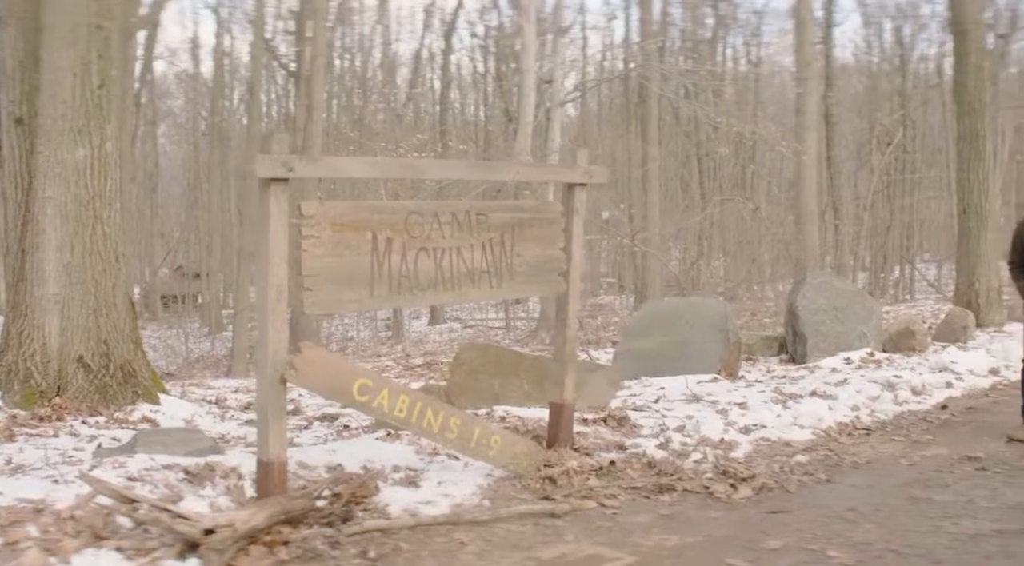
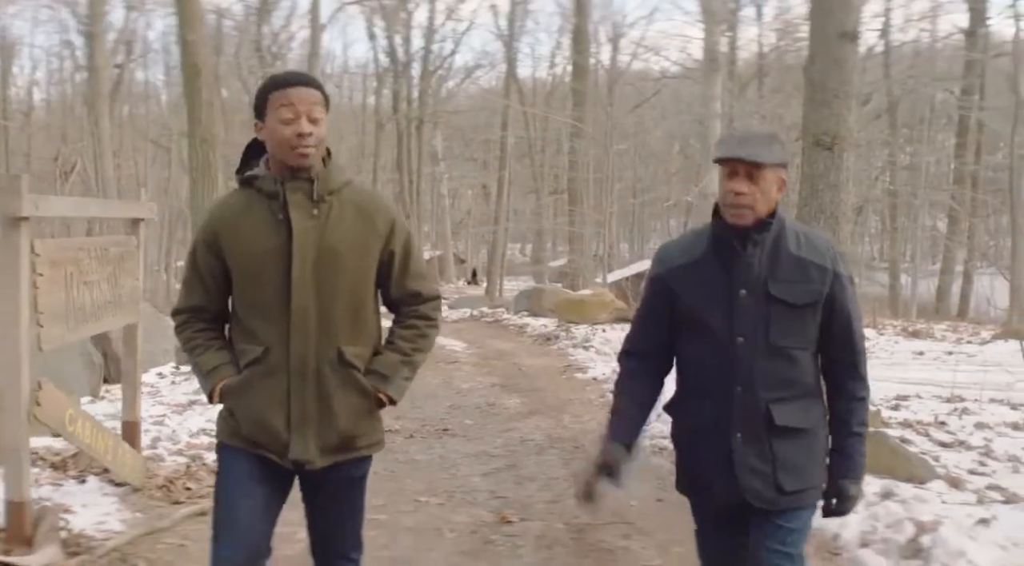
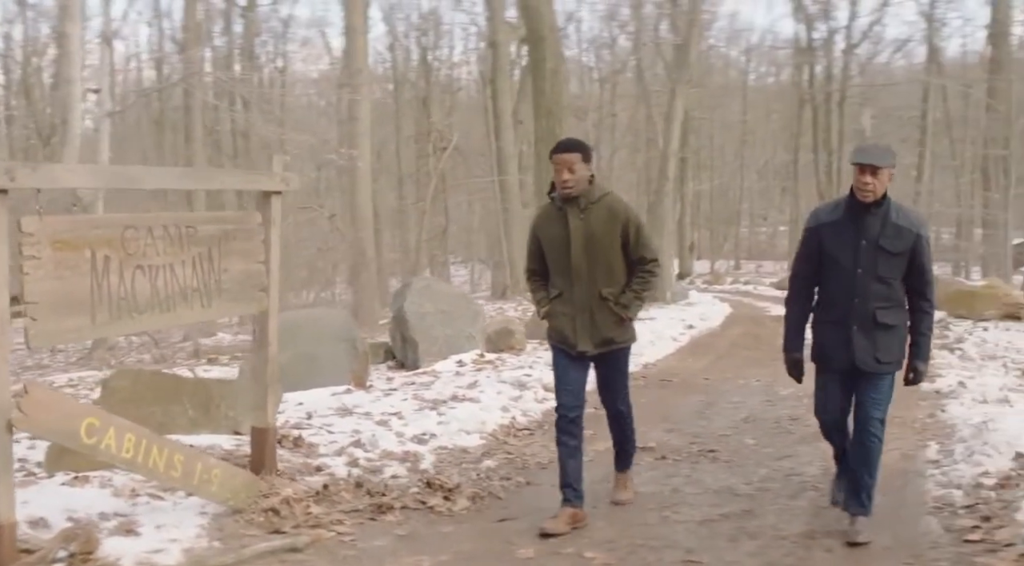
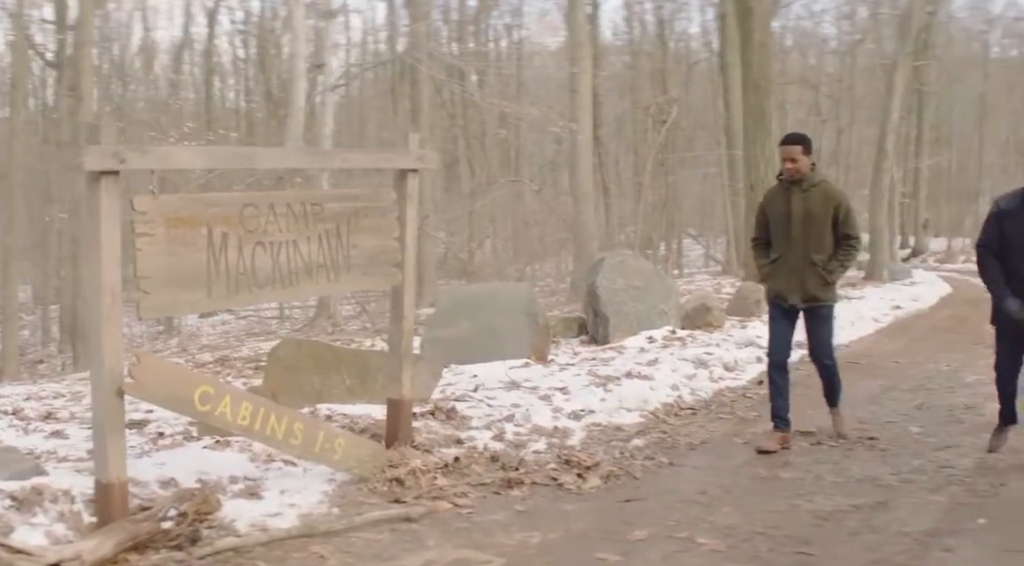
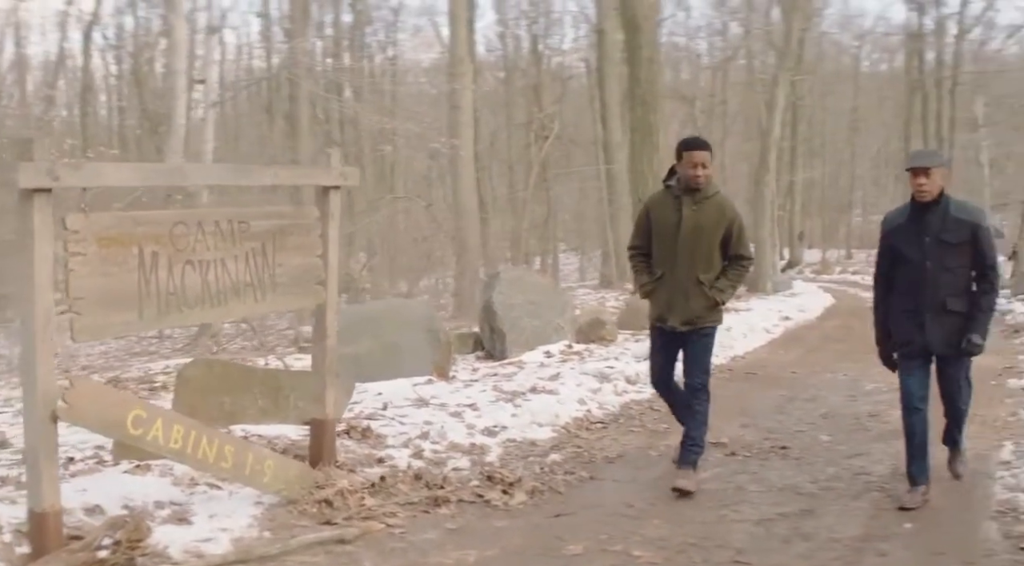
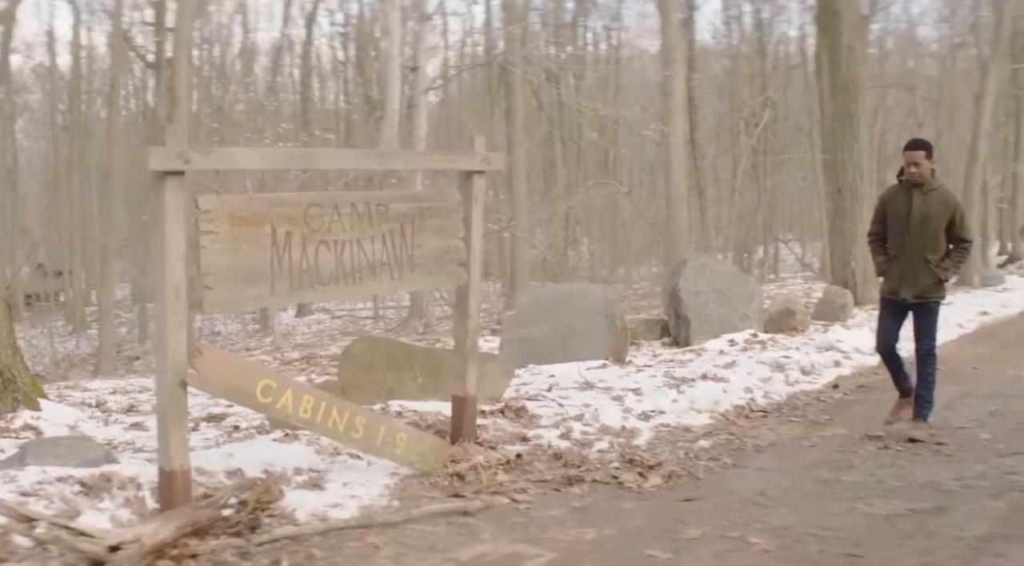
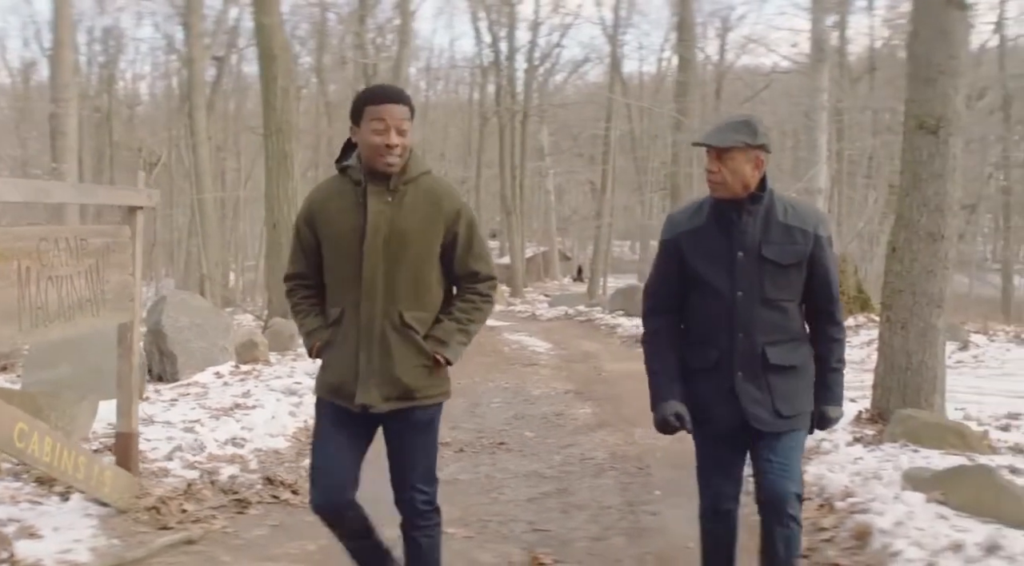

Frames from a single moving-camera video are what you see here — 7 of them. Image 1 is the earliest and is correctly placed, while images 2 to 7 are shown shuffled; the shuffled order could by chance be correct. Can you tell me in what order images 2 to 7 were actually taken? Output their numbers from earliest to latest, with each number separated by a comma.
6, 4, 5, 3, 7, 2
